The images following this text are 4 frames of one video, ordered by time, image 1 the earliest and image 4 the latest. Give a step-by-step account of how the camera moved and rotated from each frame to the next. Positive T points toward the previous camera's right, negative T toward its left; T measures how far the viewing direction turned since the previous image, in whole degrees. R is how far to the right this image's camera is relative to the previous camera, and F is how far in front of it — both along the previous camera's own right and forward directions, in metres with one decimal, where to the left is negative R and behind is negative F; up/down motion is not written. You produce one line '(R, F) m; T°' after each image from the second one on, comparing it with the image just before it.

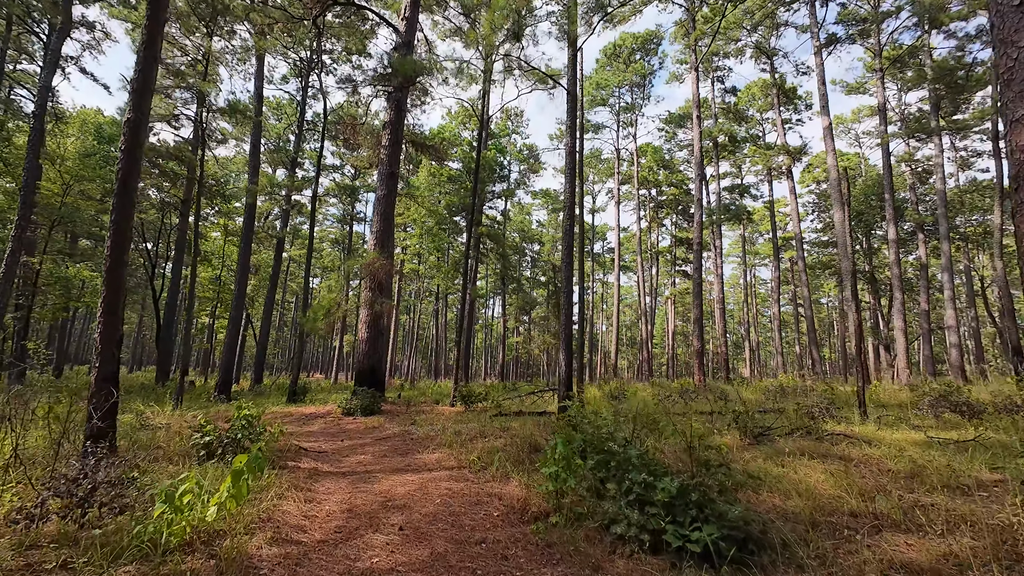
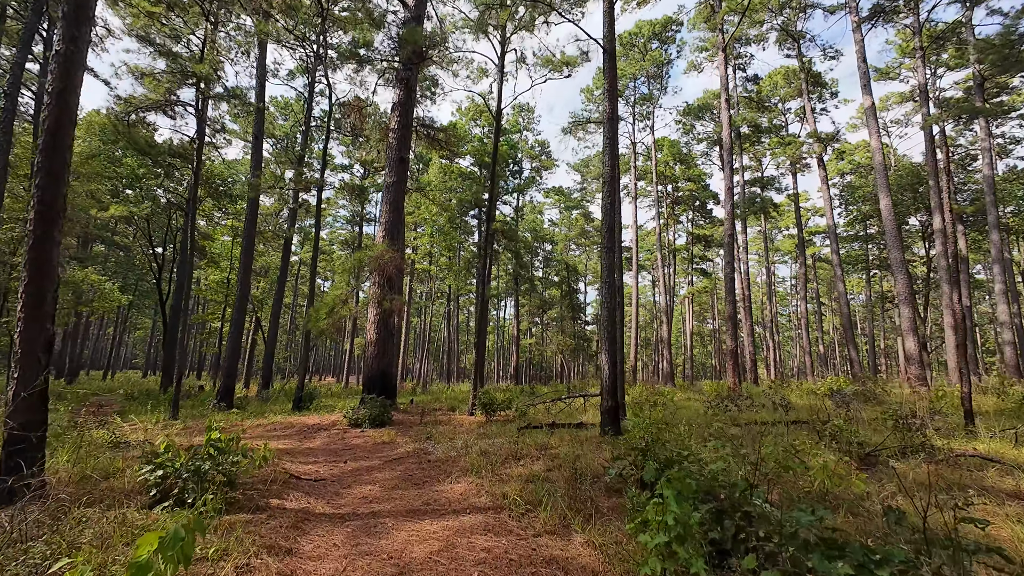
(-0.2, +0.8) m; -1°
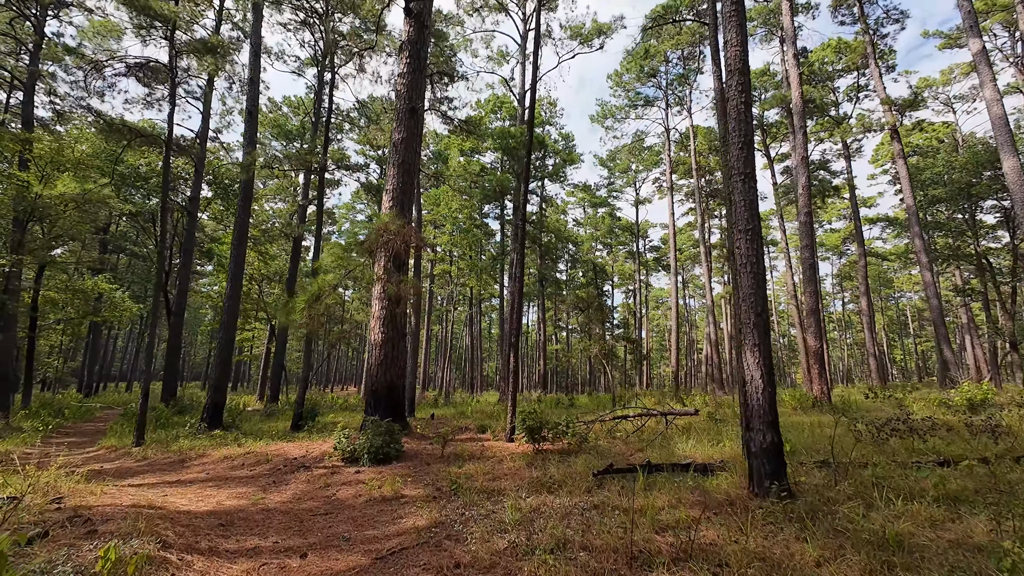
(-0.3, +1.7) m; -3°
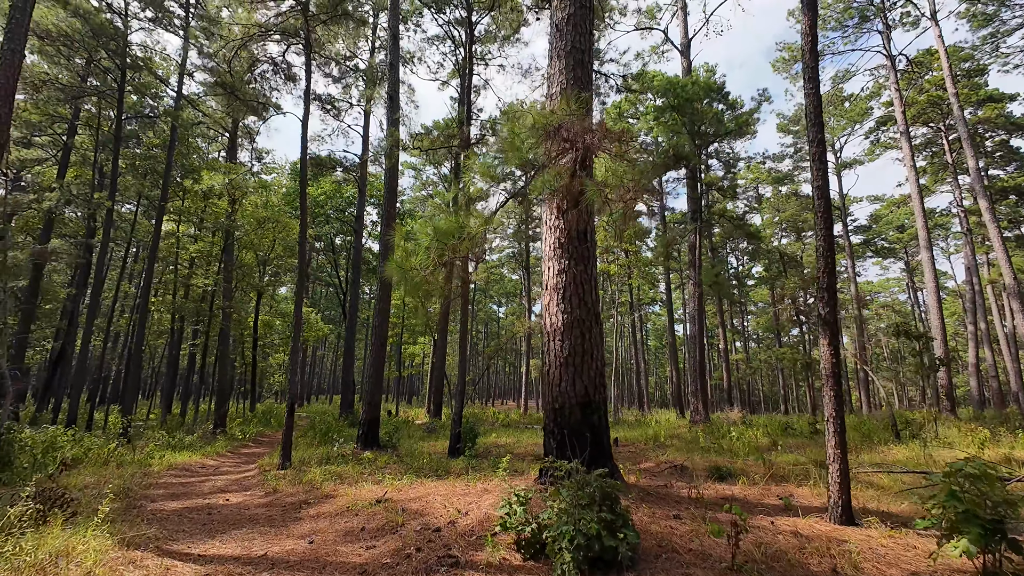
(-0.9, +2.0) m; -19°
